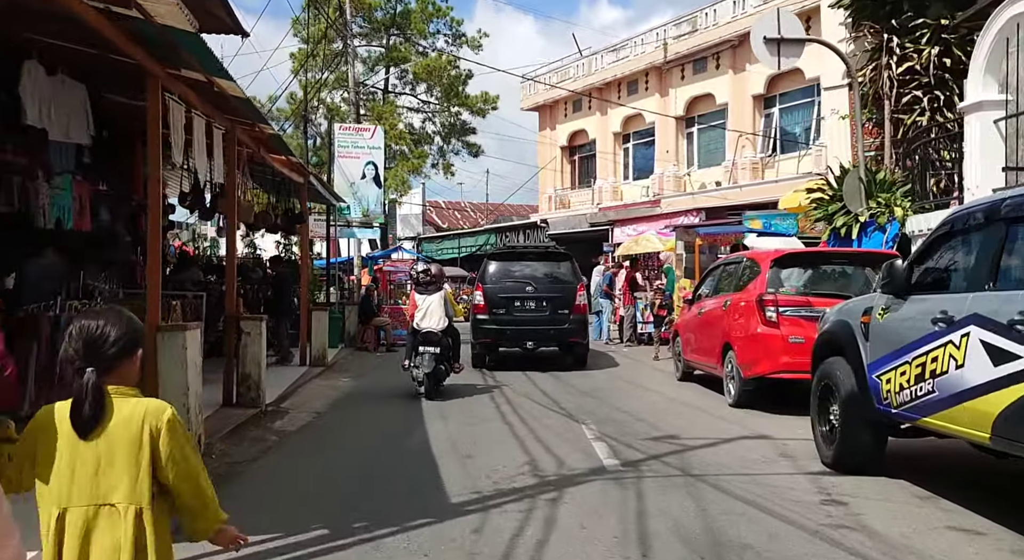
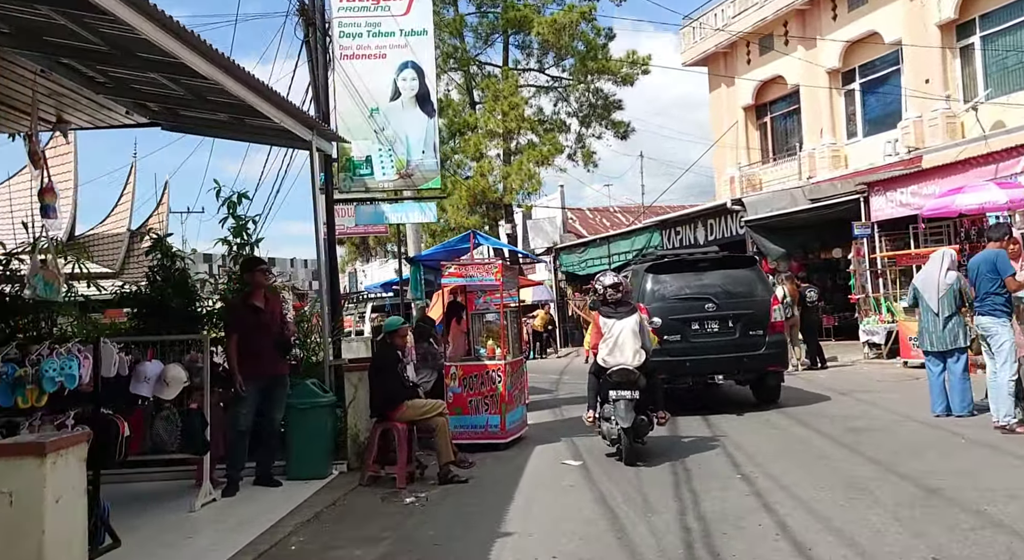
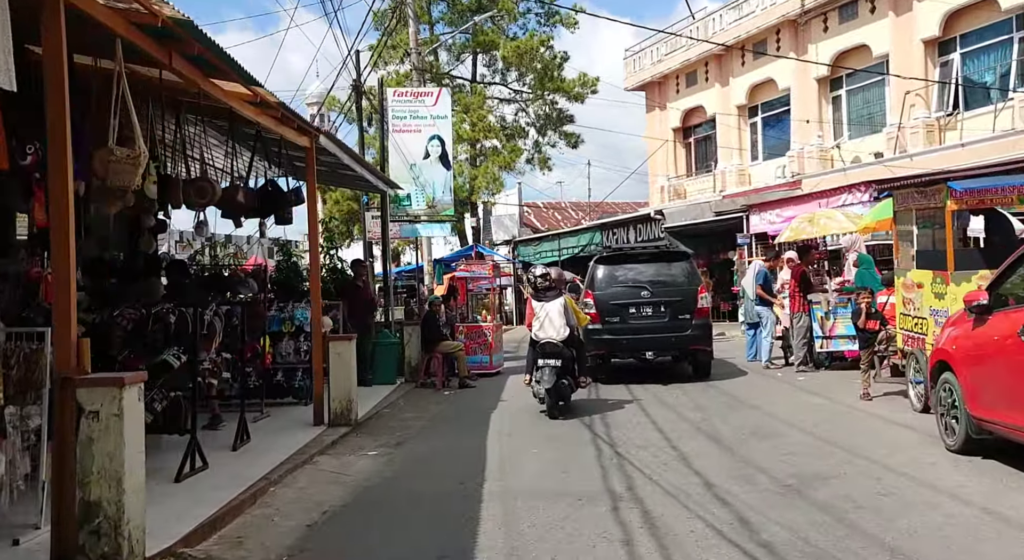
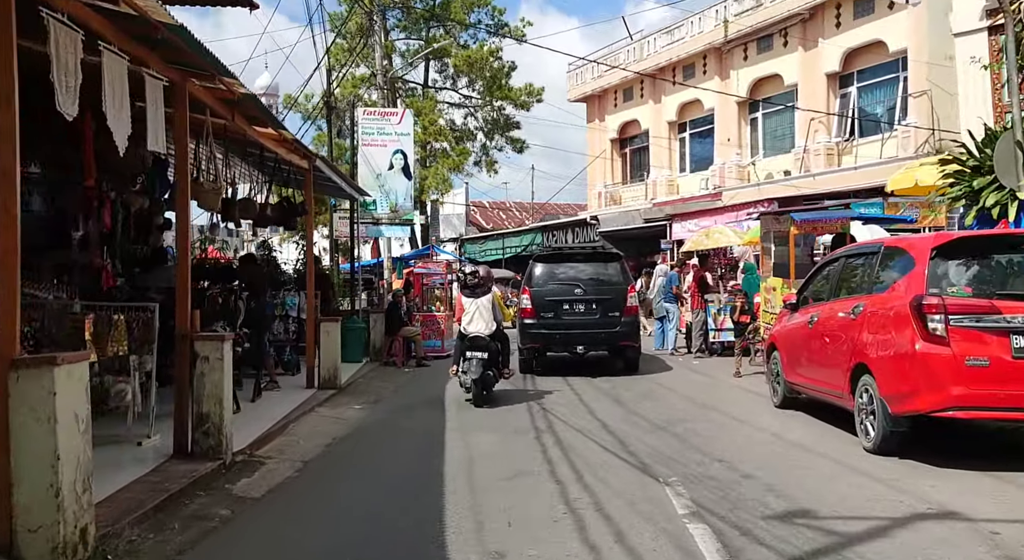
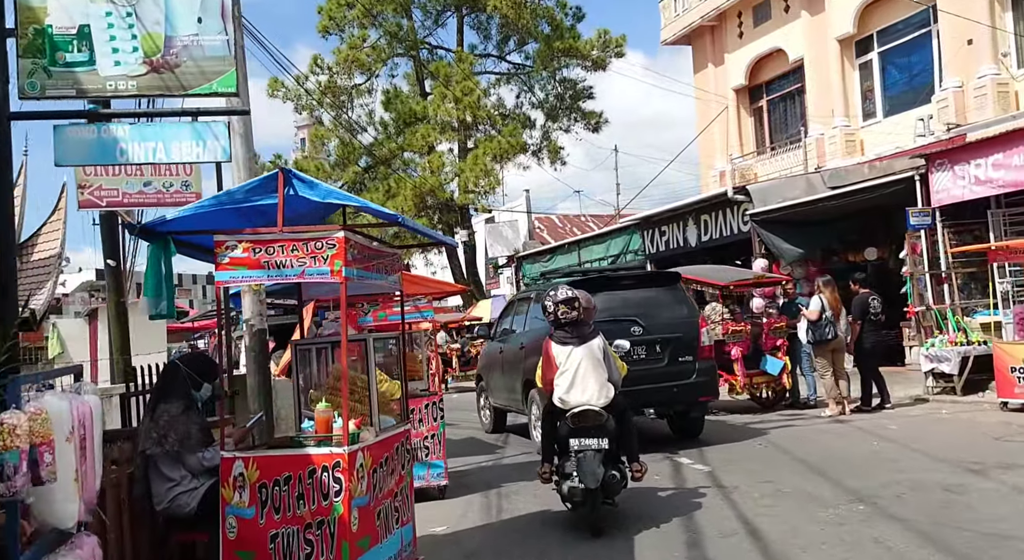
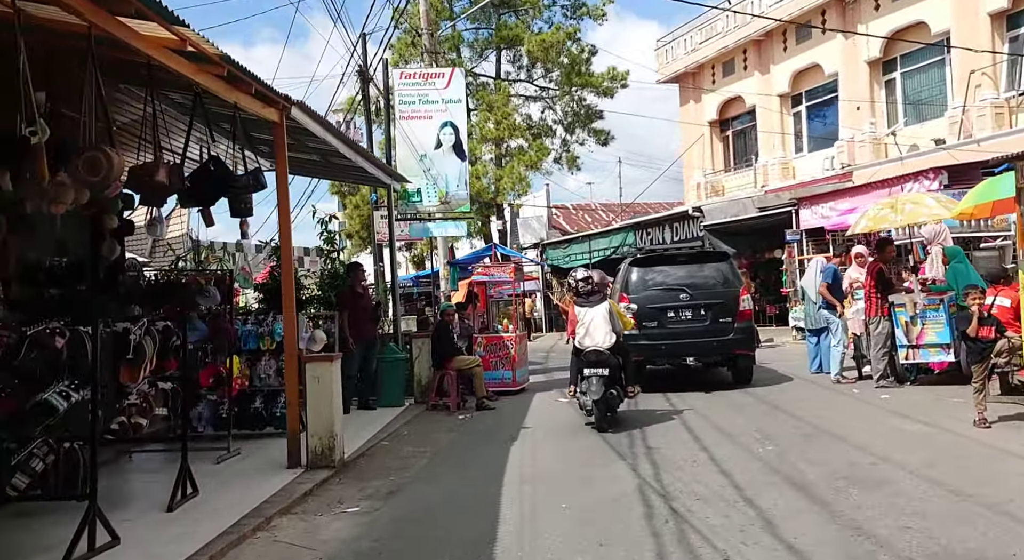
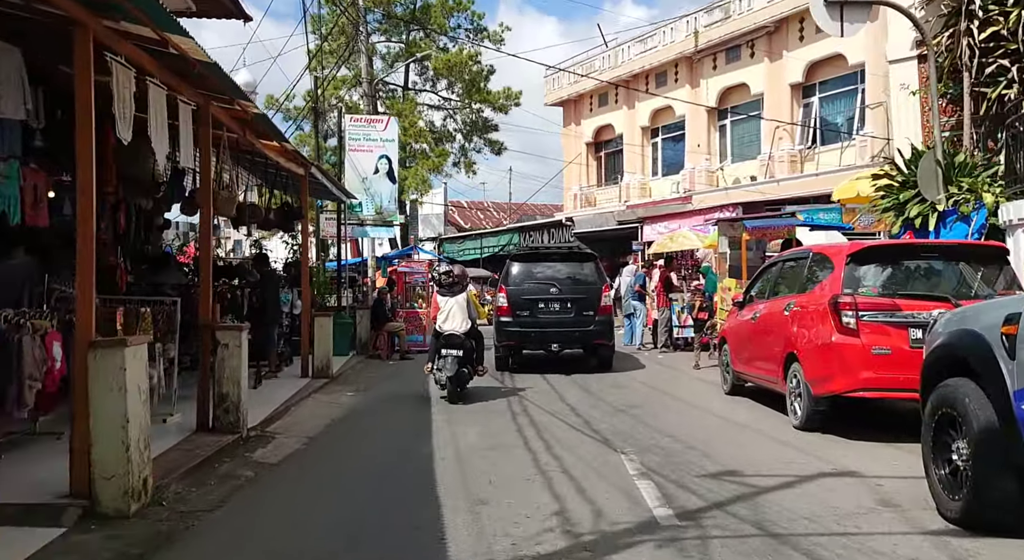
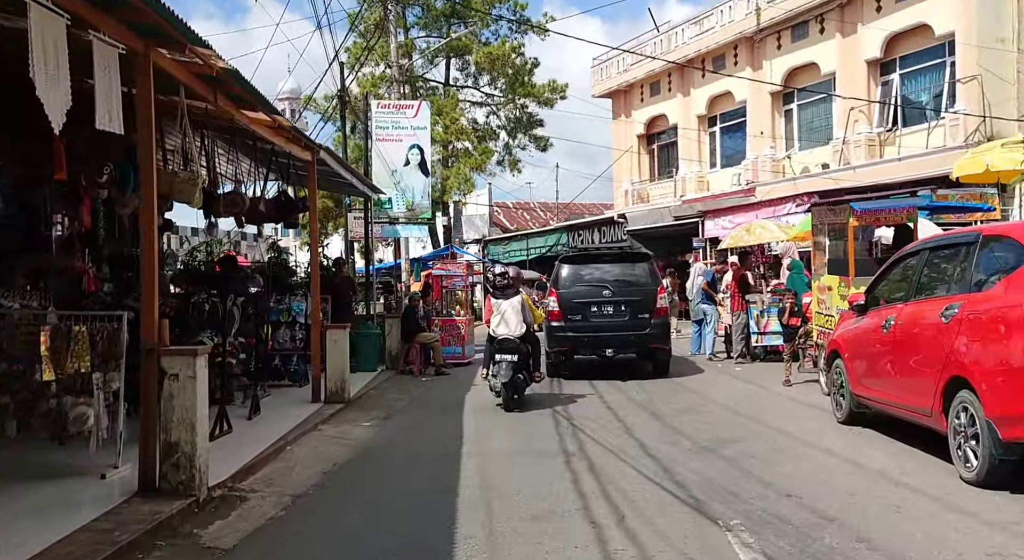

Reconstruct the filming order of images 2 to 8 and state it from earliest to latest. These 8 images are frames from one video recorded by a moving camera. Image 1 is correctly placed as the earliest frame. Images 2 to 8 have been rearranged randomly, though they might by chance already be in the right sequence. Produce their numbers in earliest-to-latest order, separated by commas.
7, 4, 8, 3, 6, 2, 5
